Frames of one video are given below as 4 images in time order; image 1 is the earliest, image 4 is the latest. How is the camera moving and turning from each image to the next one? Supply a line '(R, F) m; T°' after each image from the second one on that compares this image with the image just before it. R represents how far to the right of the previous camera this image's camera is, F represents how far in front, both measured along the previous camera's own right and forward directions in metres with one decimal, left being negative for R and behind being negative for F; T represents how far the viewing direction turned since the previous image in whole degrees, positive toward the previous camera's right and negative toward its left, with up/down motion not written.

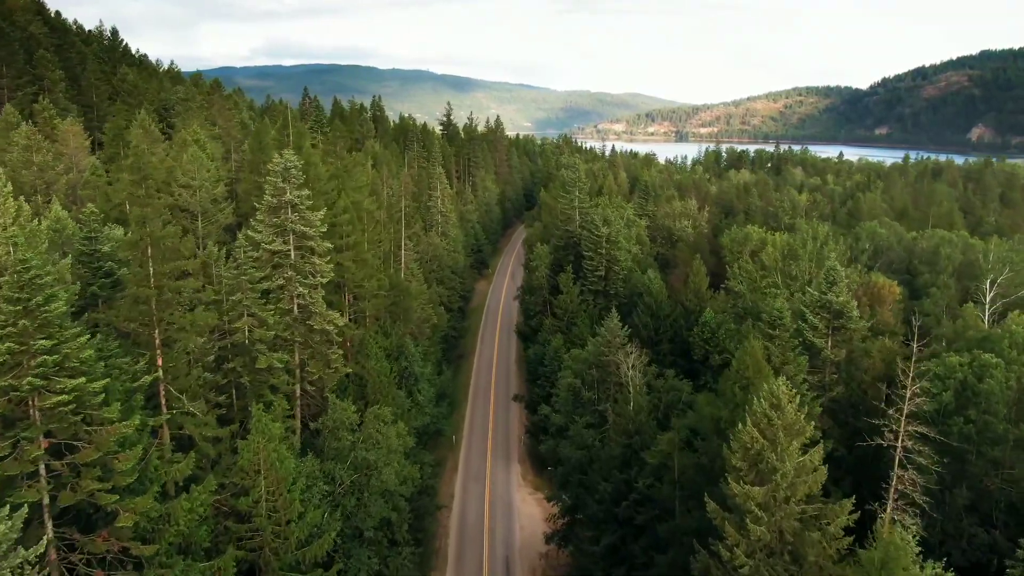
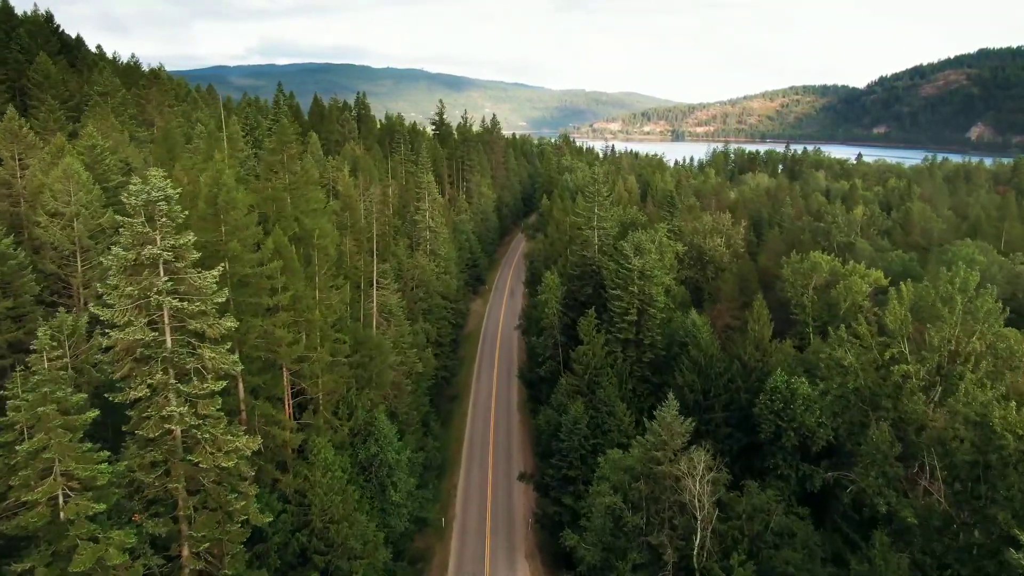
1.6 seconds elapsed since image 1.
(-0.7, +13.9) m; 0°
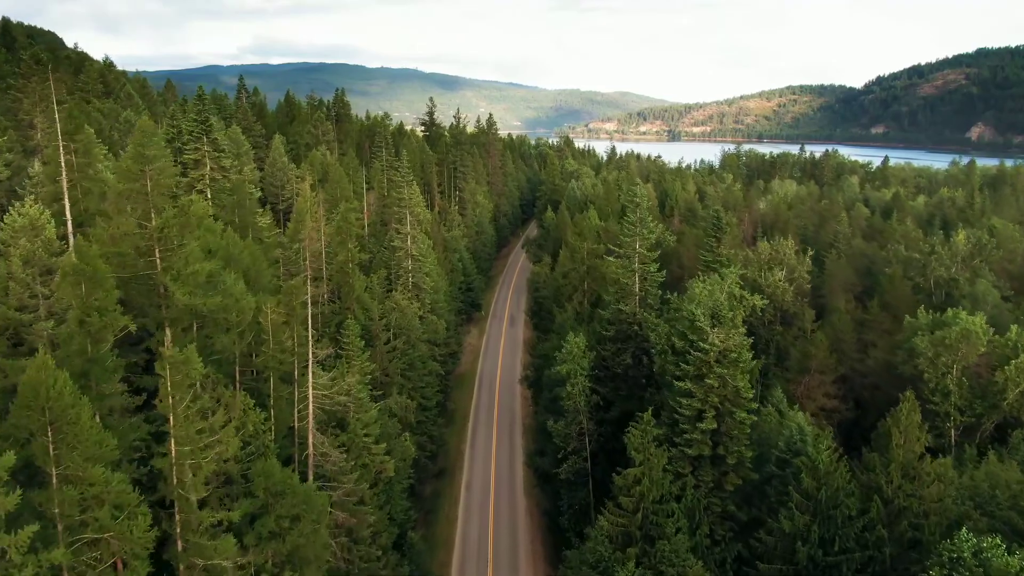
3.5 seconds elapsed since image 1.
(-0.8, +16.4) m; 0°
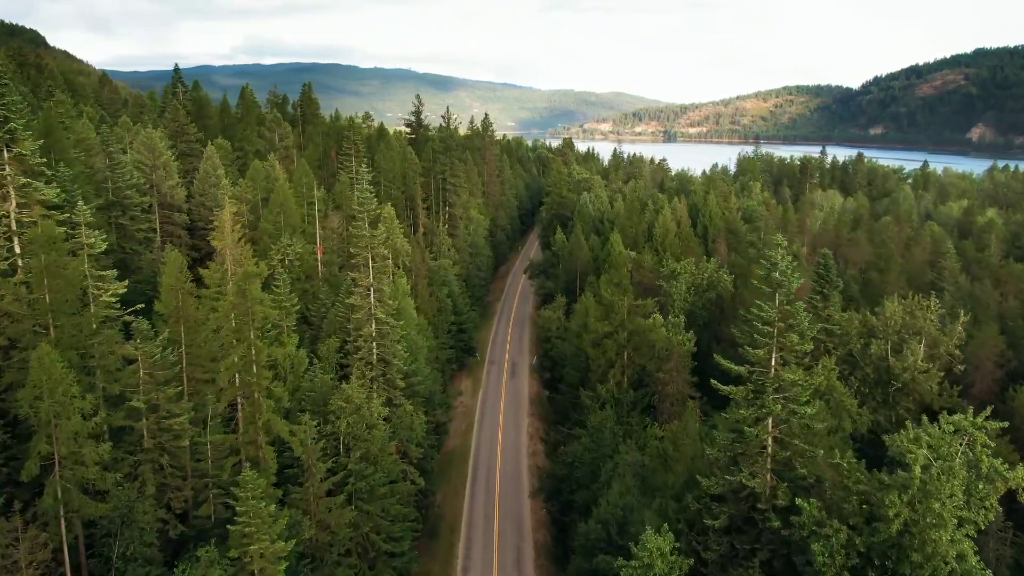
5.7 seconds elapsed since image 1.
(-1.0, +19.7) m; +1°
